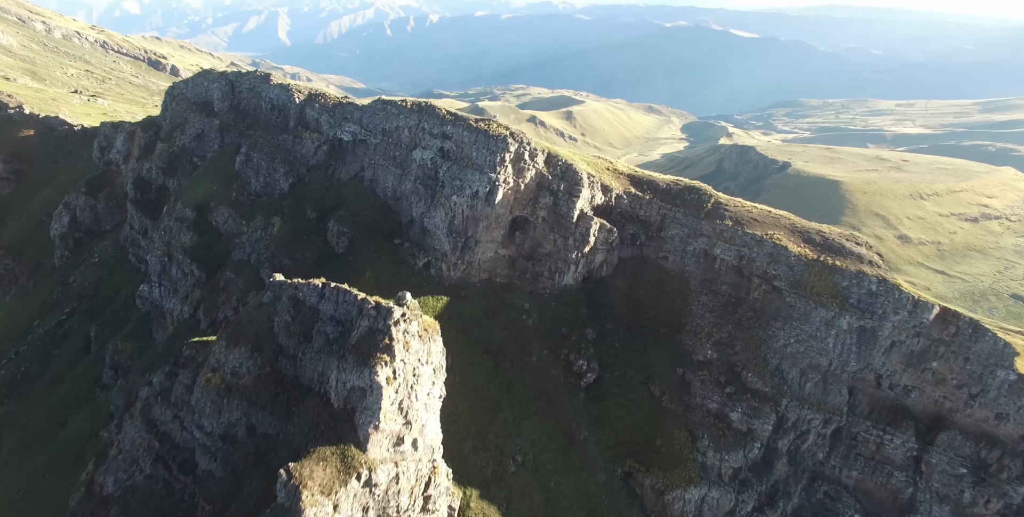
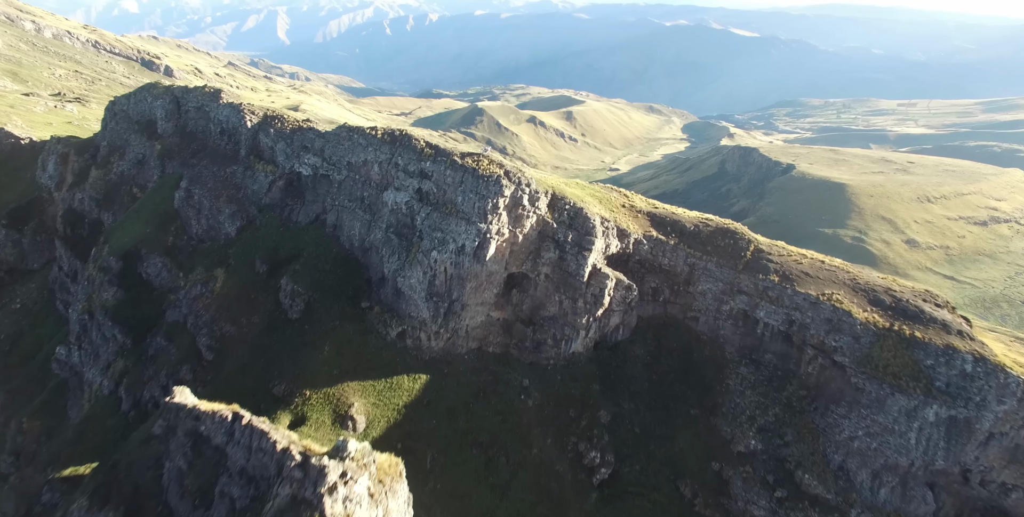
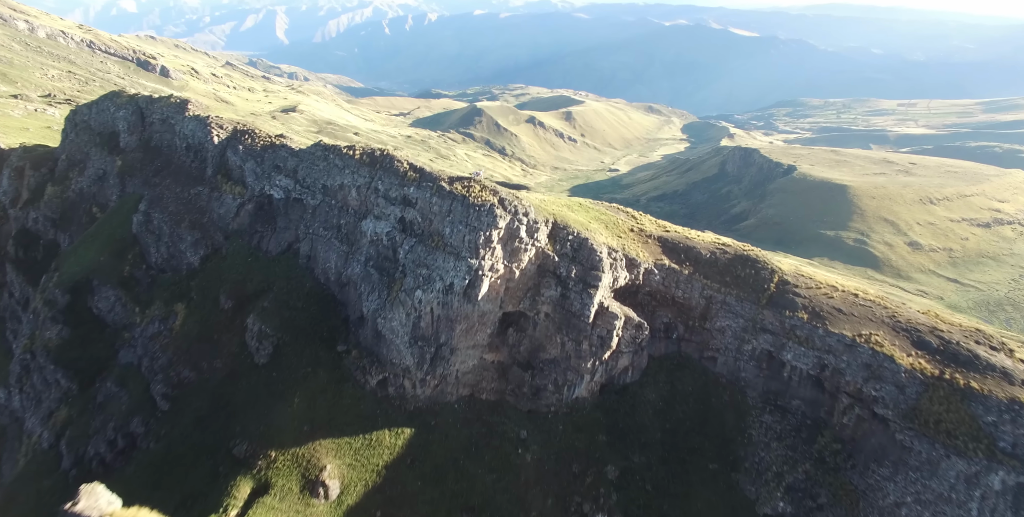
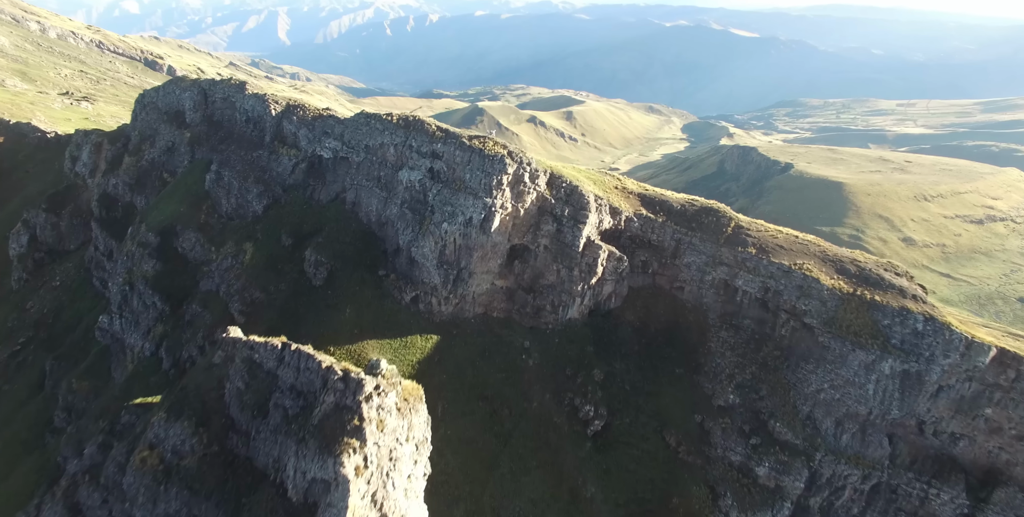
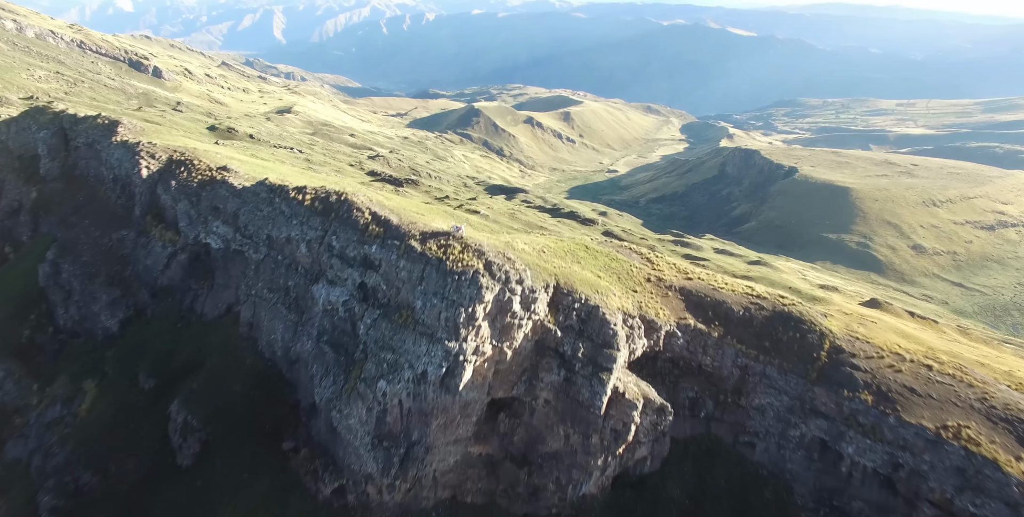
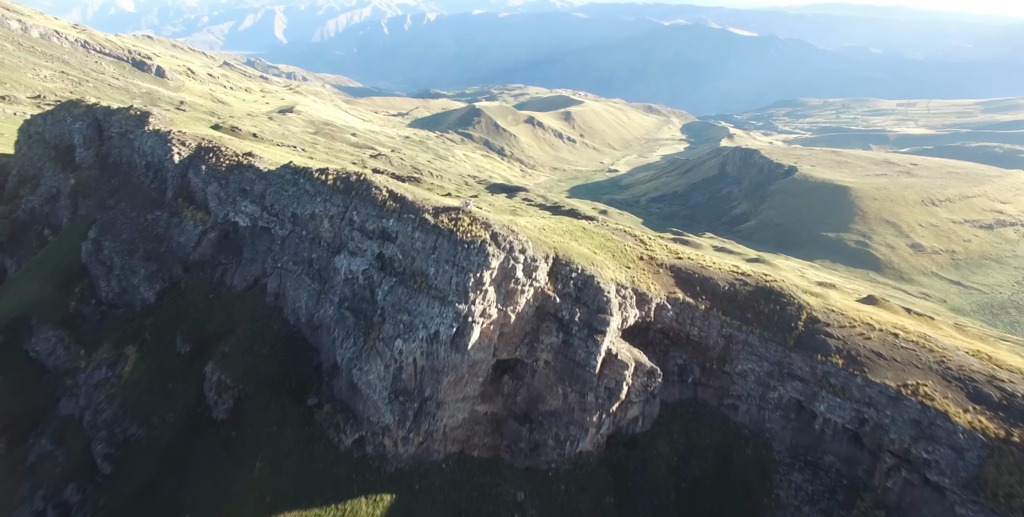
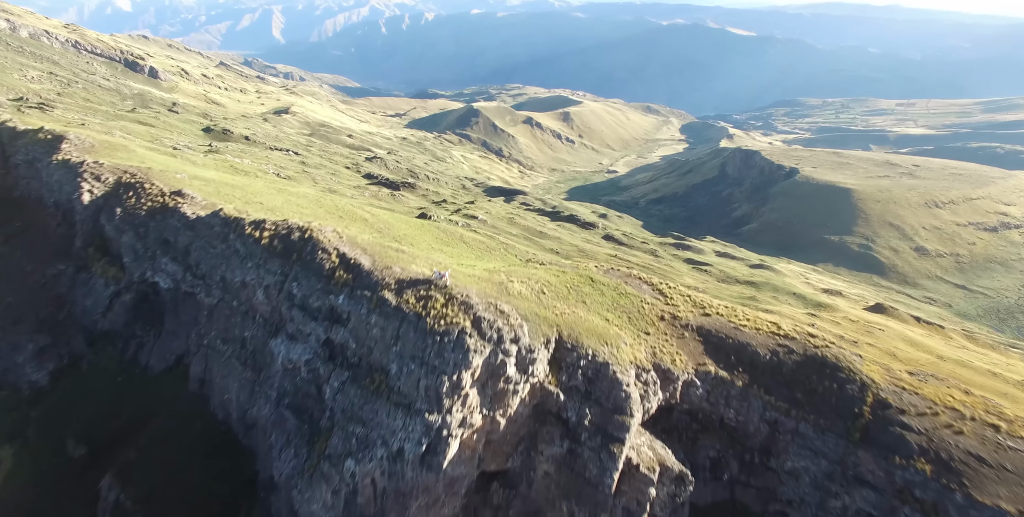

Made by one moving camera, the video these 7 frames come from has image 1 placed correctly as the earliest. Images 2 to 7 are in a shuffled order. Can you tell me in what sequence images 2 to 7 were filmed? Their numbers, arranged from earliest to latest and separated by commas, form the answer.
4, 2, 3, 6, 5, 7
